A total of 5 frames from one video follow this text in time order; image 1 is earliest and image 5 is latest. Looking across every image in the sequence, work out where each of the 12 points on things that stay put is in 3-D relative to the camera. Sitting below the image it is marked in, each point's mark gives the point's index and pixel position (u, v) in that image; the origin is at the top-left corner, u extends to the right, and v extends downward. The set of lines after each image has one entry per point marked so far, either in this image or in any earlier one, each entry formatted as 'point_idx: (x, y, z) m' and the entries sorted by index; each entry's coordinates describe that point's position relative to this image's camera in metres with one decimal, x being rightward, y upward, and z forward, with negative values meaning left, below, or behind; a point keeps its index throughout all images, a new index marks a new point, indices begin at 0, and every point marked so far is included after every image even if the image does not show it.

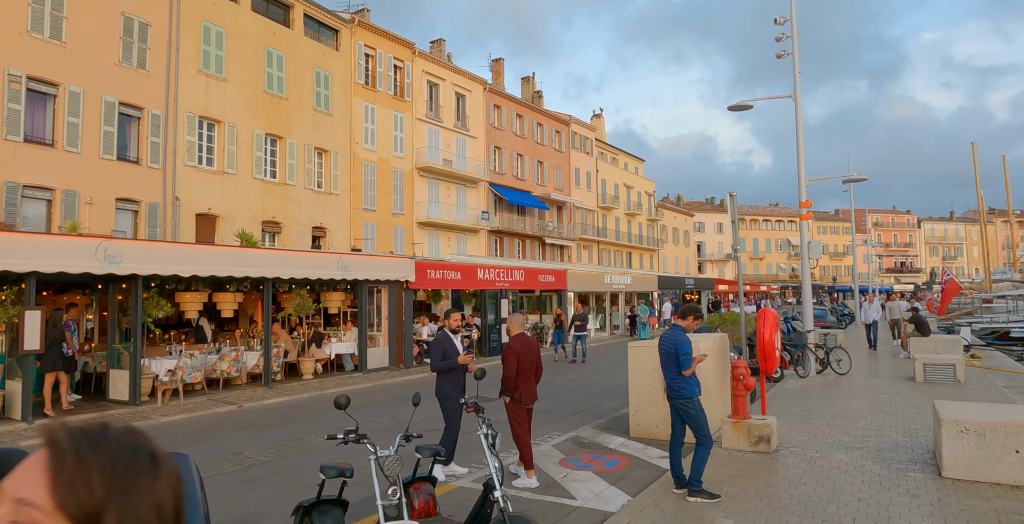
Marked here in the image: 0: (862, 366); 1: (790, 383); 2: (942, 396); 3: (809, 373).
0: (+8.8, -2.6, +14.9) m
1: (+5.9, -2.5, +12.7) m
2: (+7.0, -2.1, +9.7) m
3: (+6.8, -2.5, +13.7) m
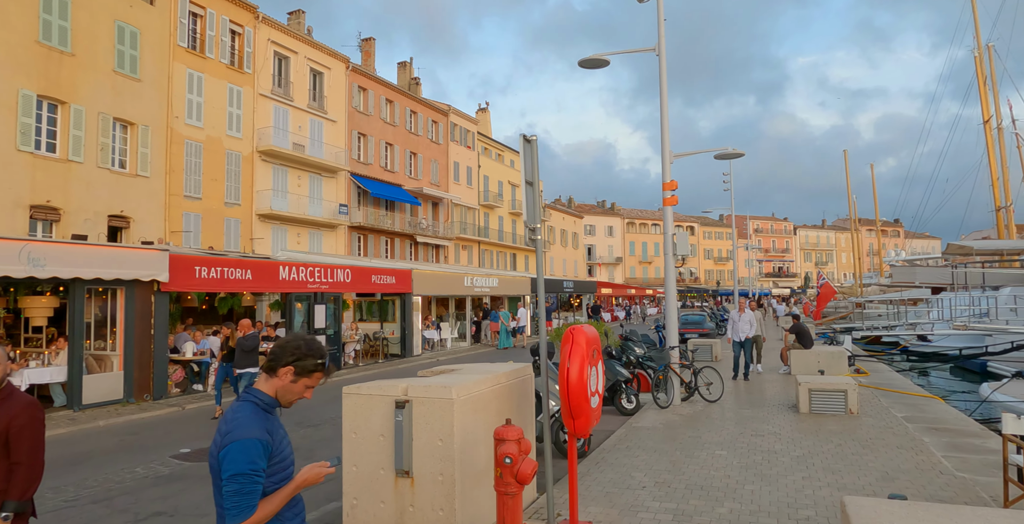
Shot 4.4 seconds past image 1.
0: (+4.5, -2.6, +11.9) m
1: (+2.1, -2.4, +9.3) m
2: (+3.6, -2.0, +6.5) m
3: (+2.8, -2.4, +10.4) m
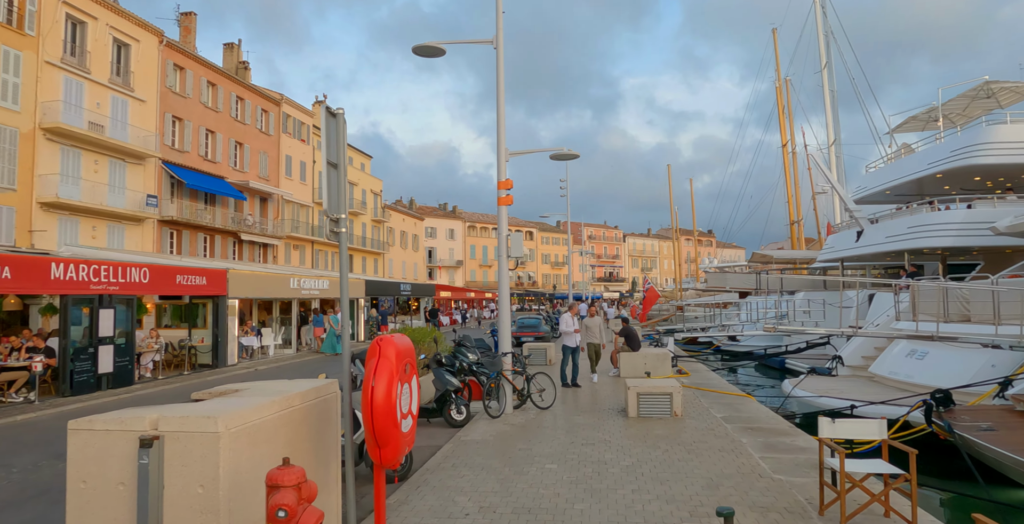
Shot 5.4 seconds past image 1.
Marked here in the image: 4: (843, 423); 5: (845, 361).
0: (+1.2, -2.6, +11.8) m
1: (-0.5, -2.4, +8.7) m
2: (+1.6, -2.0, +6.4) m
3: (-0.1, -2.4, +10.0) m
4: (+2.2, -1.1, +4.0) m
5: (+6.3, -1.9, +11.2) m
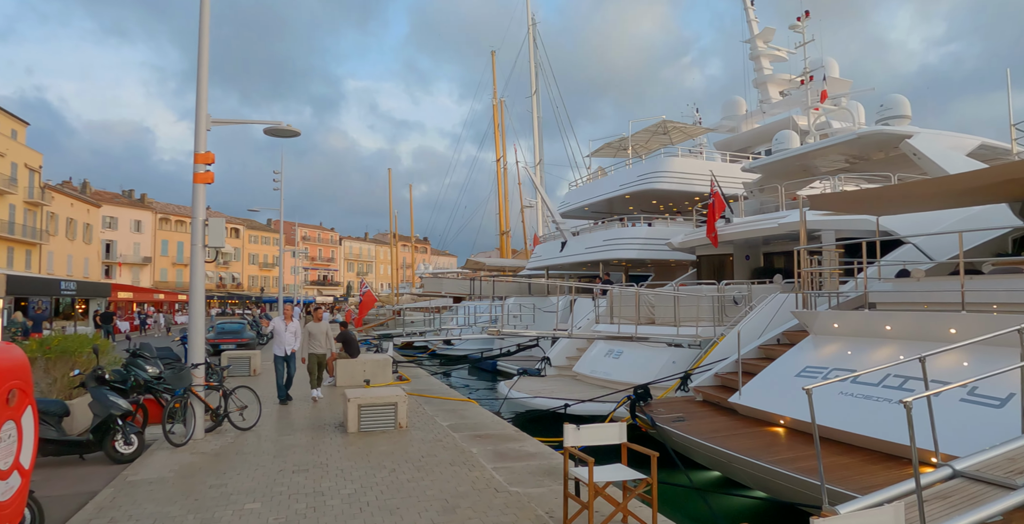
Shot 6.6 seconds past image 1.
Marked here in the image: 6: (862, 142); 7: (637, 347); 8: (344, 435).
0: (-4.0, -2.6, +10.4) m
1: (-4.1, -2.3, +6.8) m
2: (-1.2, -2.0, +5.7) m
3: (-4.4, -2.3, +8.1) m
4: (+0.5, -1.1, +3.8) m
5: (+0.8, -2.0, +12.1) m
6: (+6.8, +2.3, +11.5) m
7: (+2.1, -1.4, +9.8) m
8: (-2.2, -2.3, +7.8) m
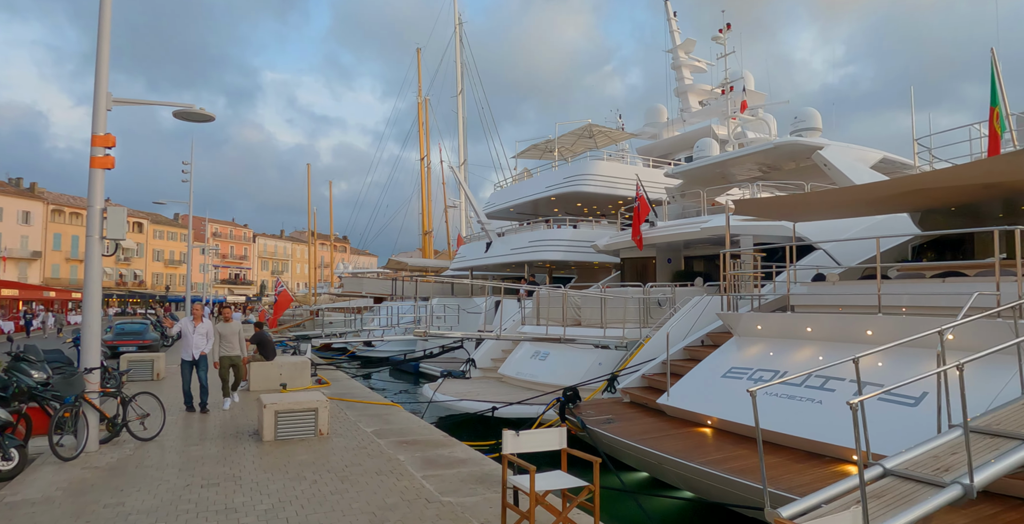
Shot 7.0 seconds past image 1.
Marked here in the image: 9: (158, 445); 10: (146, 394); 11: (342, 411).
0: (-5.3, -2.5, +9.6) m
1: (-4.9, -2.3, +6.1) m
2: (-1.8, -2.0, +5.4) m
3: (-5.3, -2.3, +7.4) m
4: (+0.1, -1.1, +3.7) m
5: (-0.7, -2.0, +12.0) m
6: (+5.4, +2.2, +12.1) m
7: (+0.9, -1.4, +9.9) m
8: (-3.1, -2.2, +7.4) m
9: (-4.6, -2.4, +7.8) m
10: (-5.1, -1.9, +8.3) m
11: (-2.6, -2.3, +9.0) m
